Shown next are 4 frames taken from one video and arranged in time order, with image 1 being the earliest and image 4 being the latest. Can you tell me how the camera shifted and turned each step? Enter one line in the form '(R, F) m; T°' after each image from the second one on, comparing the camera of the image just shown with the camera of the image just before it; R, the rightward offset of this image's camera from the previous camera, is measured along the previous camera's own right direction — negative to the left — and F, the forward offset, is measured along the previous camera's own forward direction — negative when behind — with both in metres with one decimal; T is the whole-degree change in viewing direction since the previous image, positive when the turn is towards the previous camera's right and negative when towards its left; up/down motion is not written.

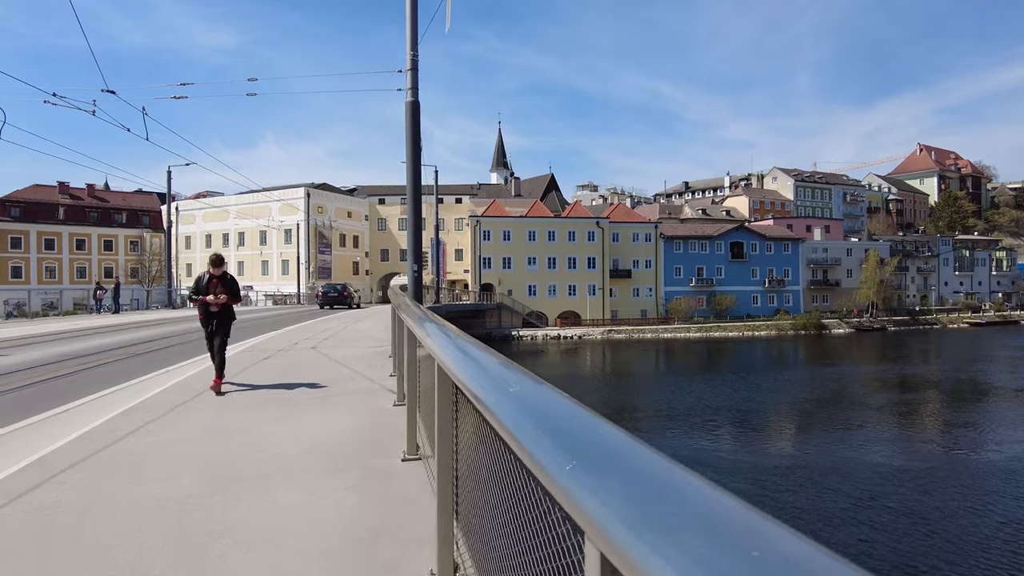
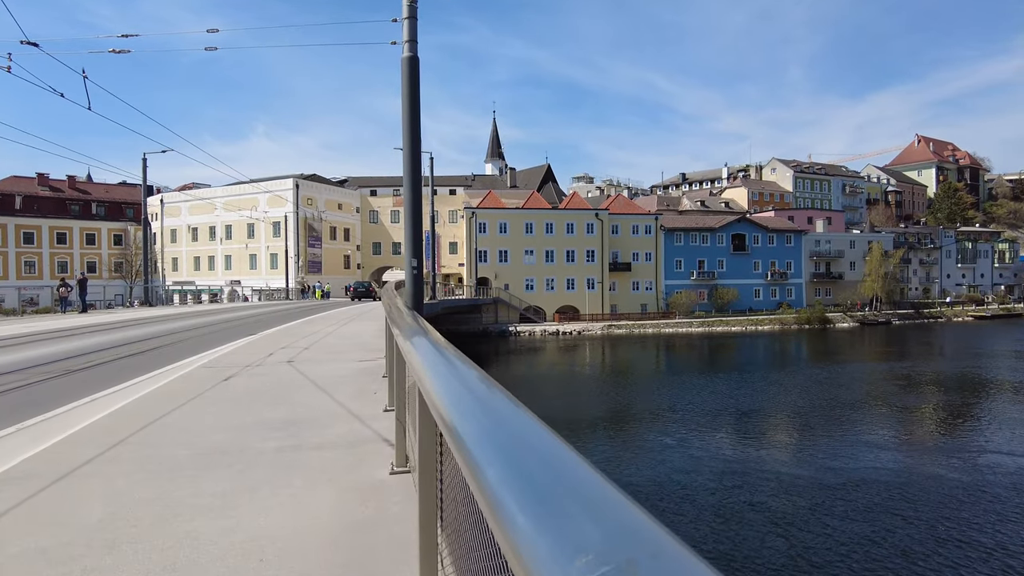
(-0.2, +1.2) m; +1°
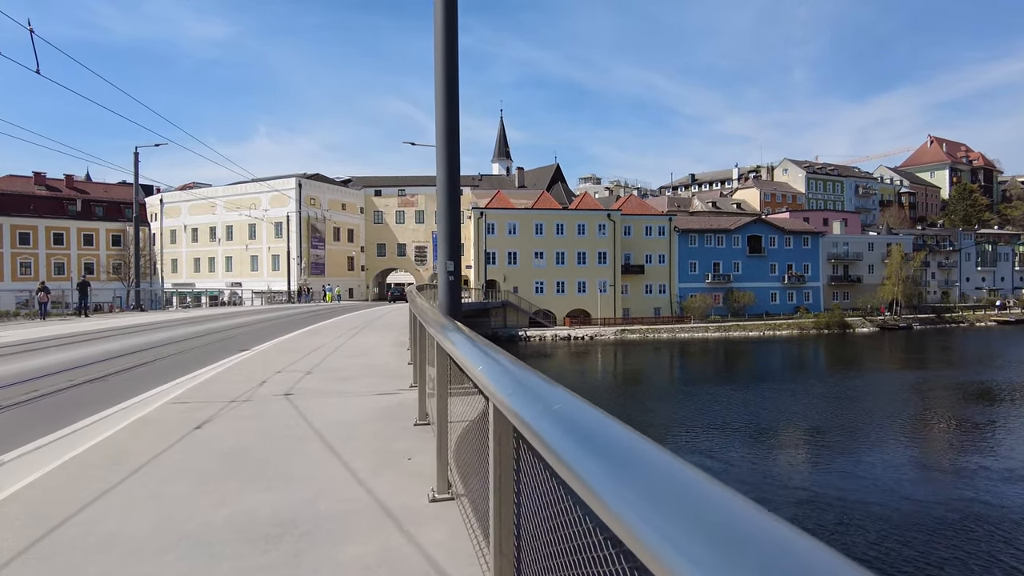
(-0.4, +1.2) m; 0°
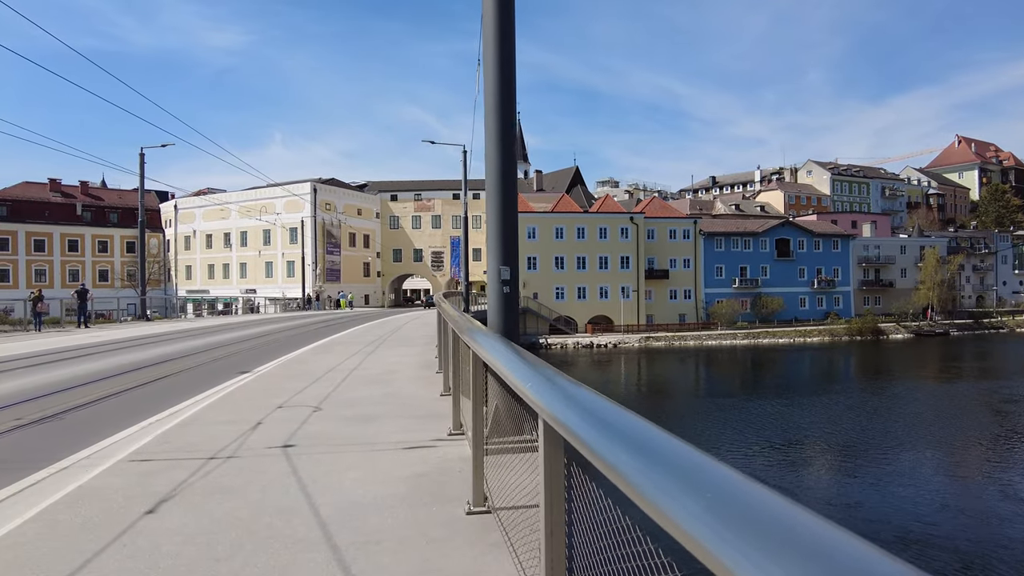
(-0.3, +1.1) m; -1°
